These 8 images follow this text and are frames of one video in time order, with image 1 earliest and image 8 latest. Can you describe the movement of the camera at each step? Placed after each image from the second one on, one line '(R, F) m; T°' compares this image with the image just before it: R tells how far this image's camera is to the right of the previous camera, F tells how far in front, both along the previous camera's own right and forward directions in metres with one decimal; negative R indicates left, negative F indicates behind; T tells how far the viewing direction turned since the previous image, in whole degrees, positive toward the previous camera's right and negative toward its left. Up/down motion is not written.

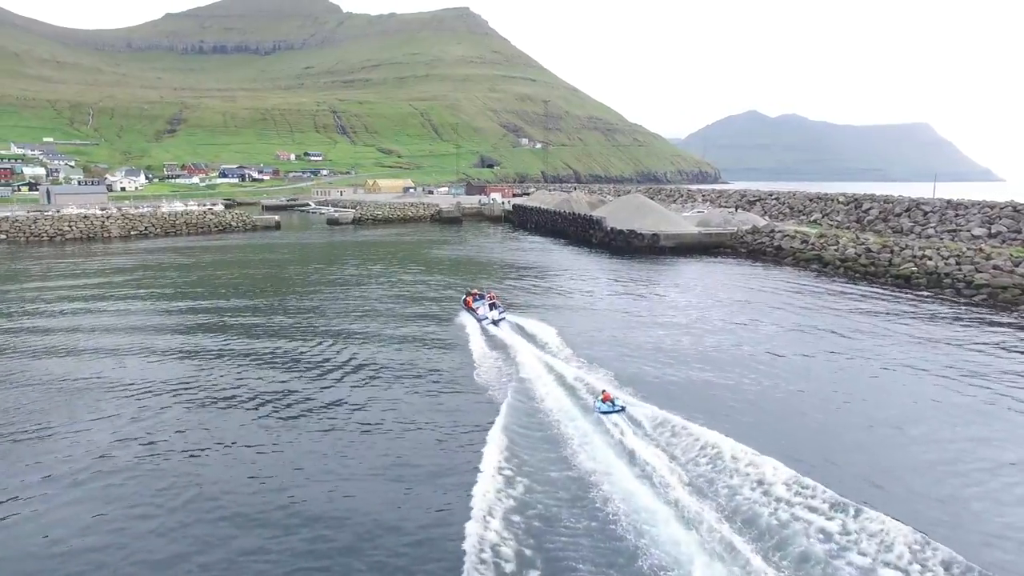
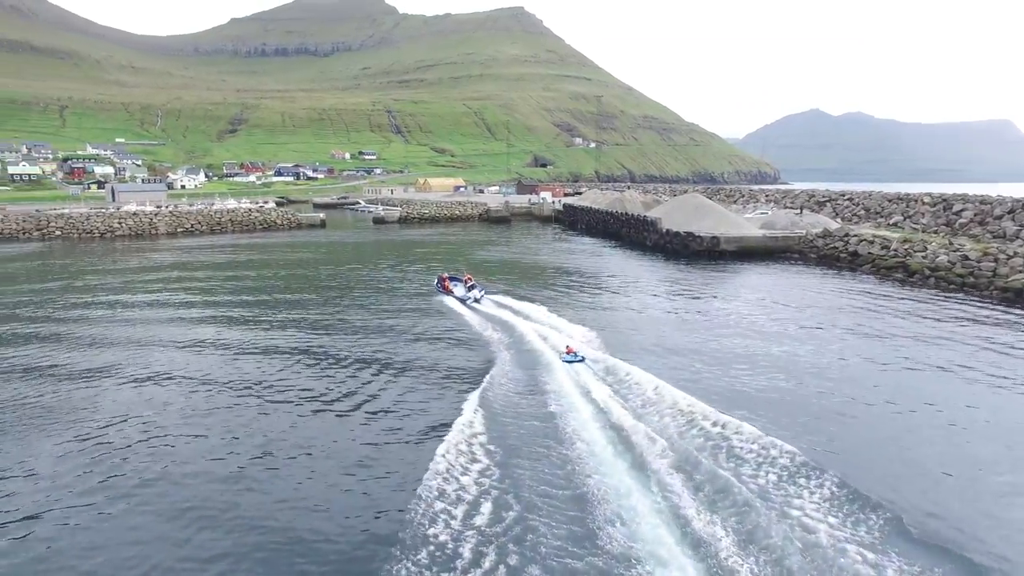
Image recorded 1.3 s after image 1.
(+0.3, +2.2) m; -4°
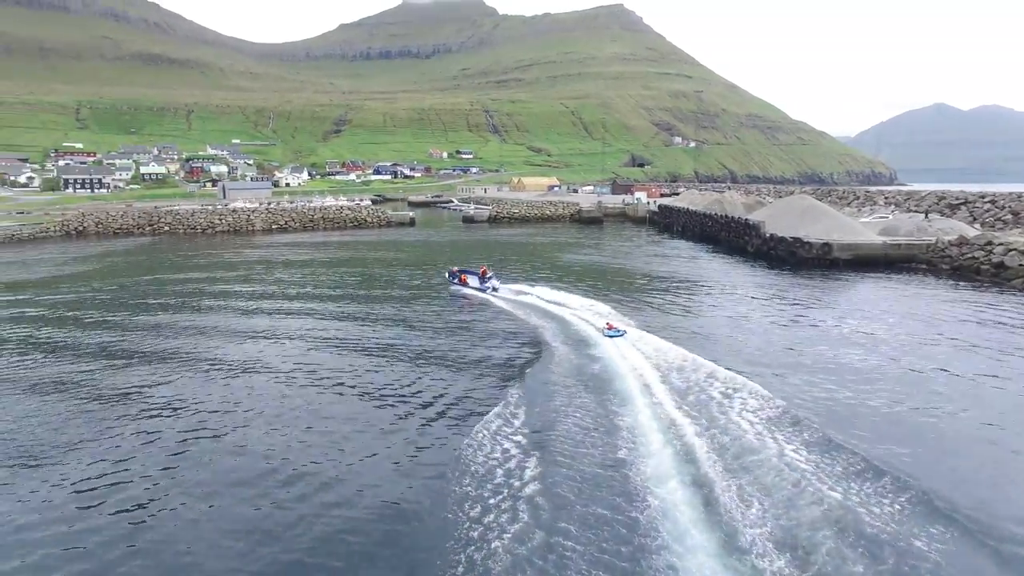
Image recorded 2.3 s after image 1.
(+0.4, +1.9) m; -8°
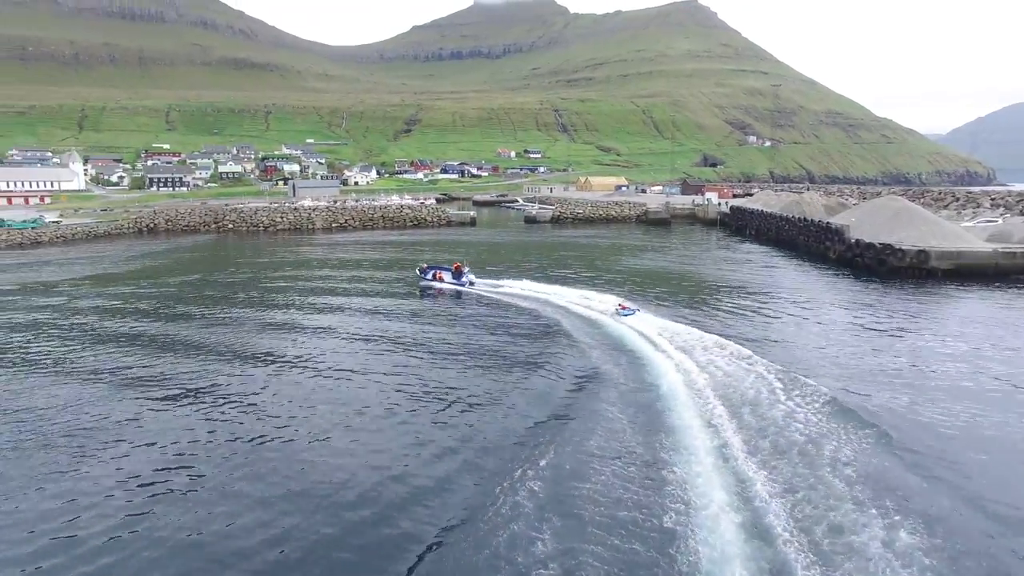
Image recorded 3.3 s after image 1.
(+0.5, +1.9) m; -5°
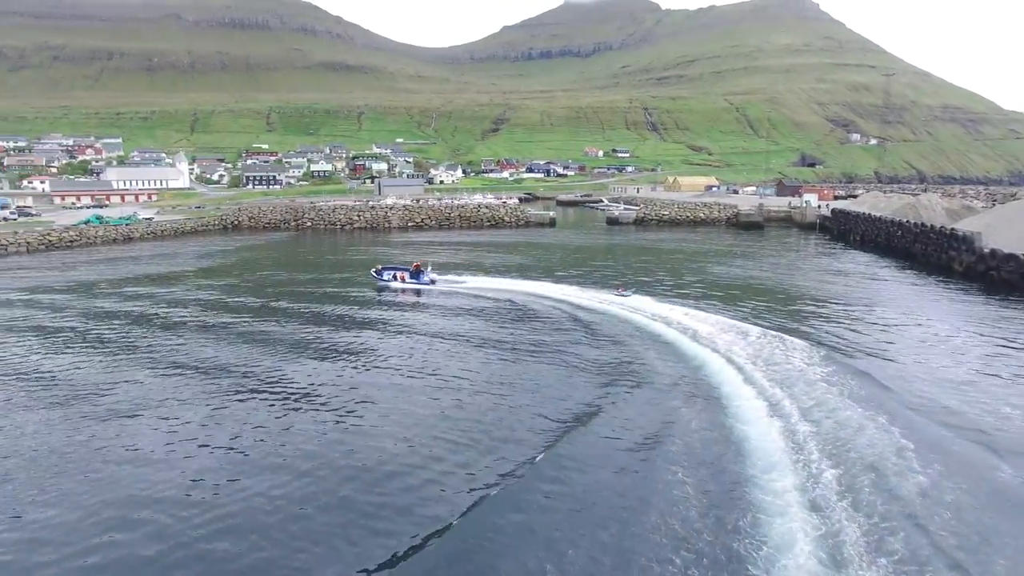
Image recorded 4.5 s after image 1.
(+0.5, +2.3) m; -7°
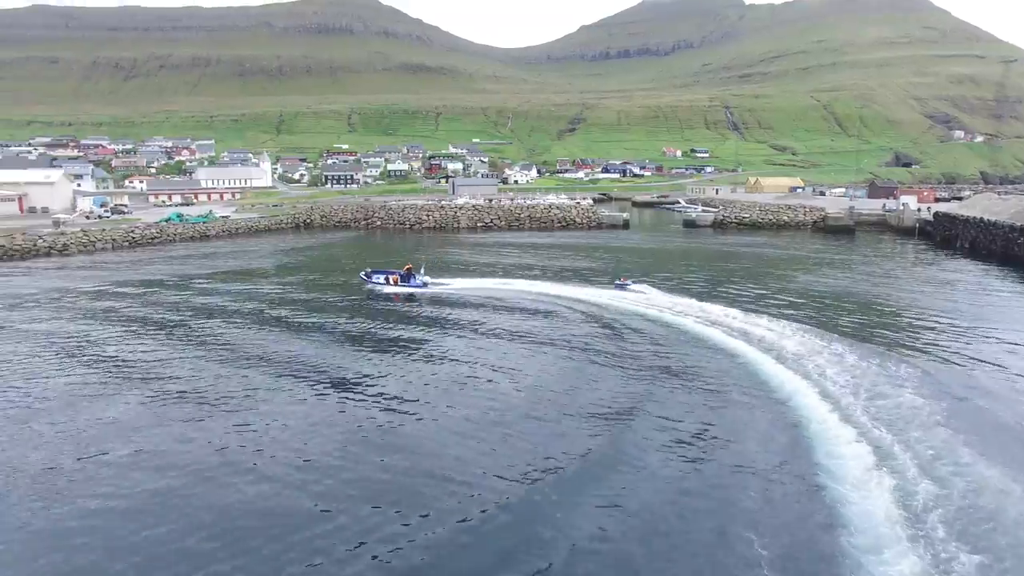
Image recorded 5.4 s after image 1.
(+0.3, +1.6) m; -6°
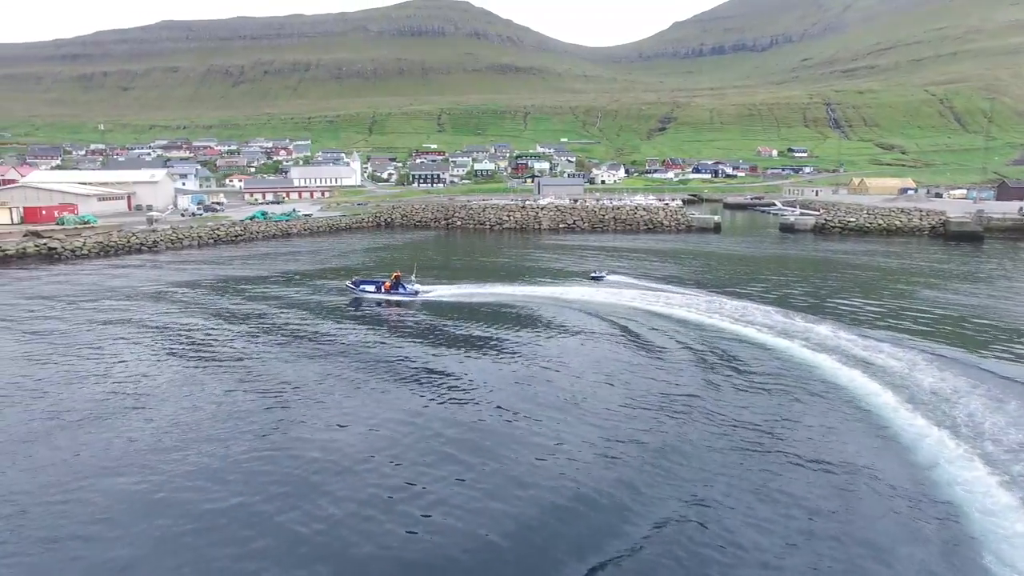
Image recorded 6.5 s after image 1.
(+0.2, +2.2) m; -7°
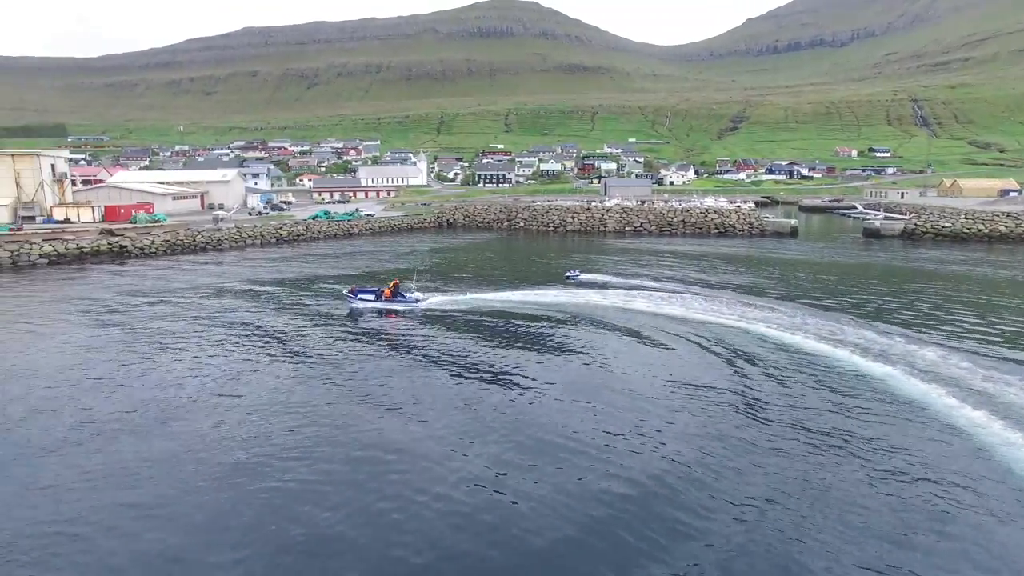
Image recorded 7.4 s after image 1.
(0.0, +2.0) m; -5°
